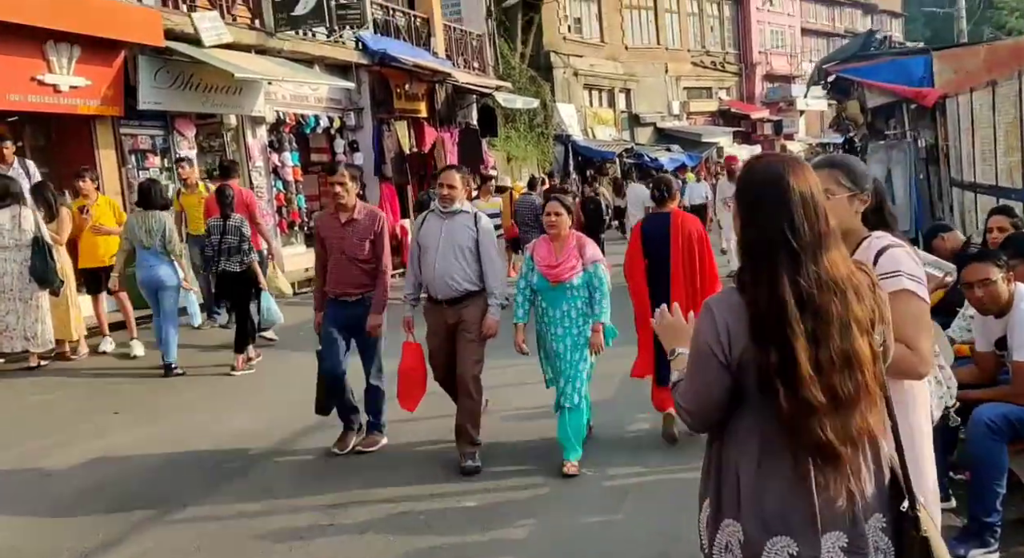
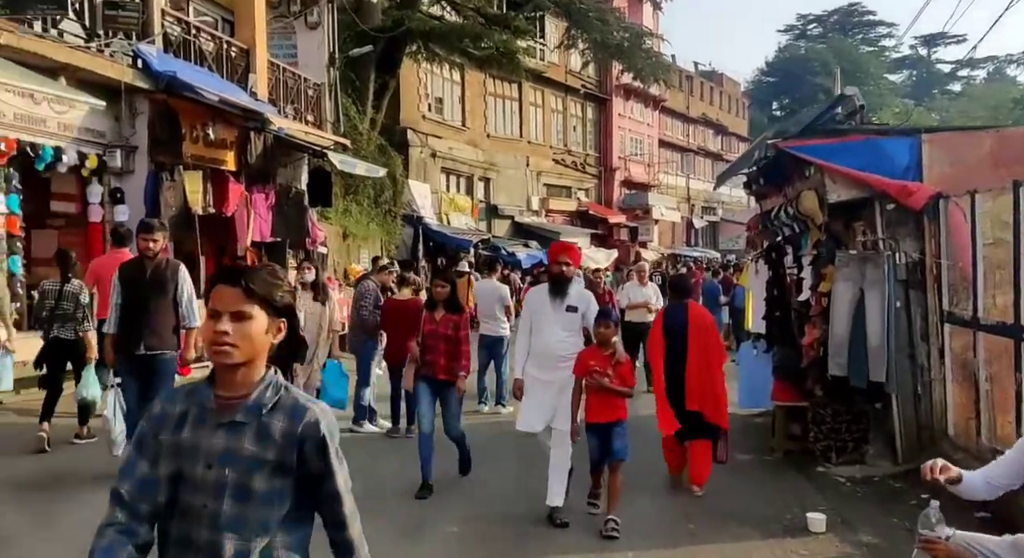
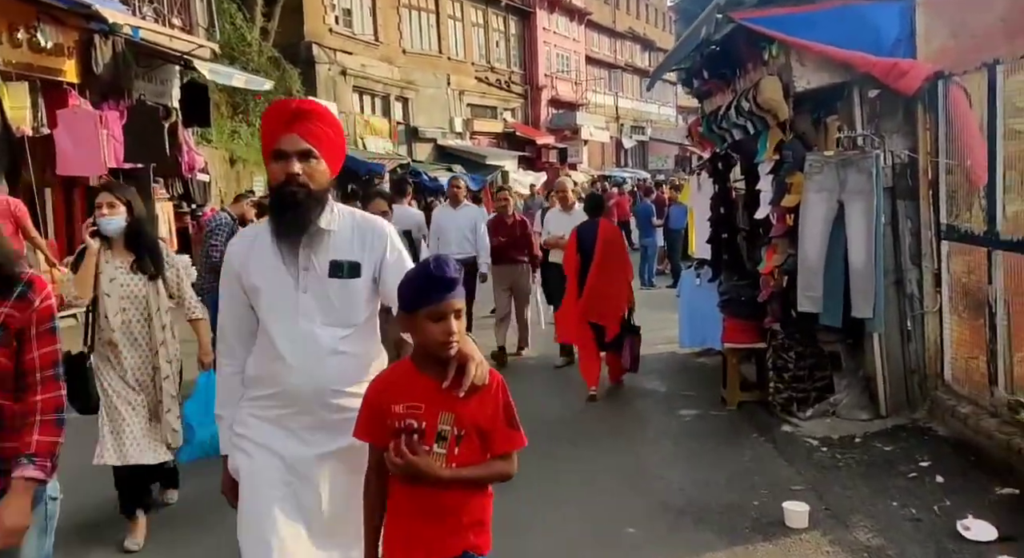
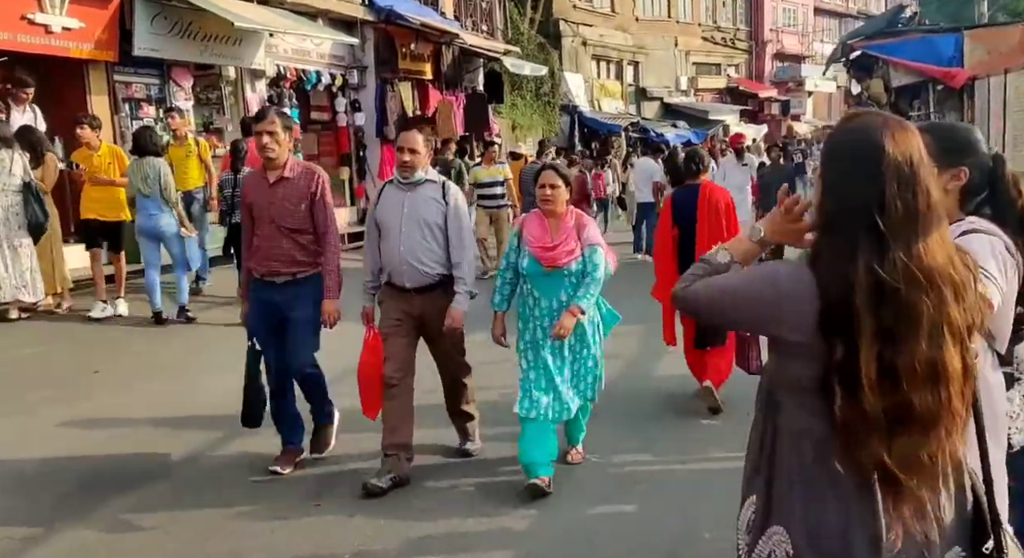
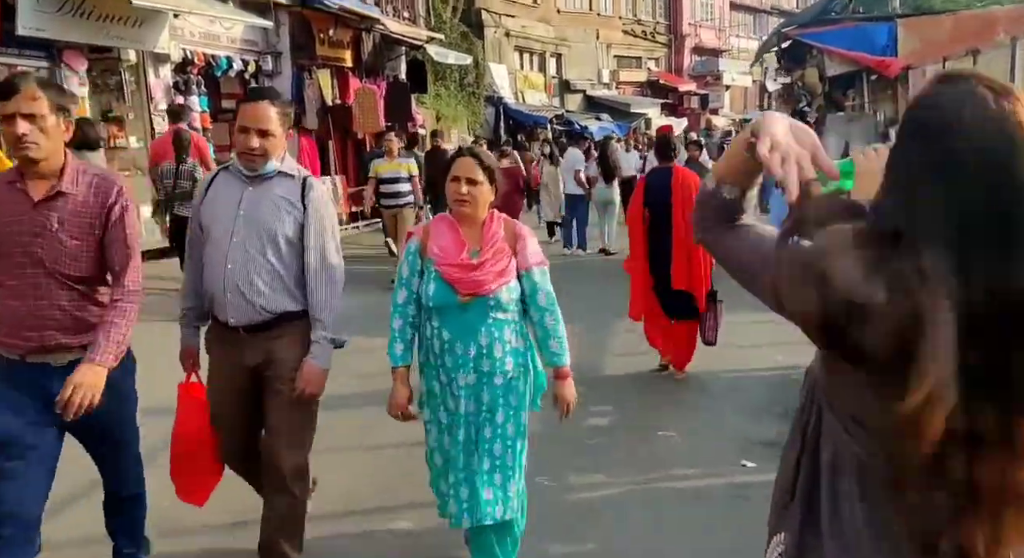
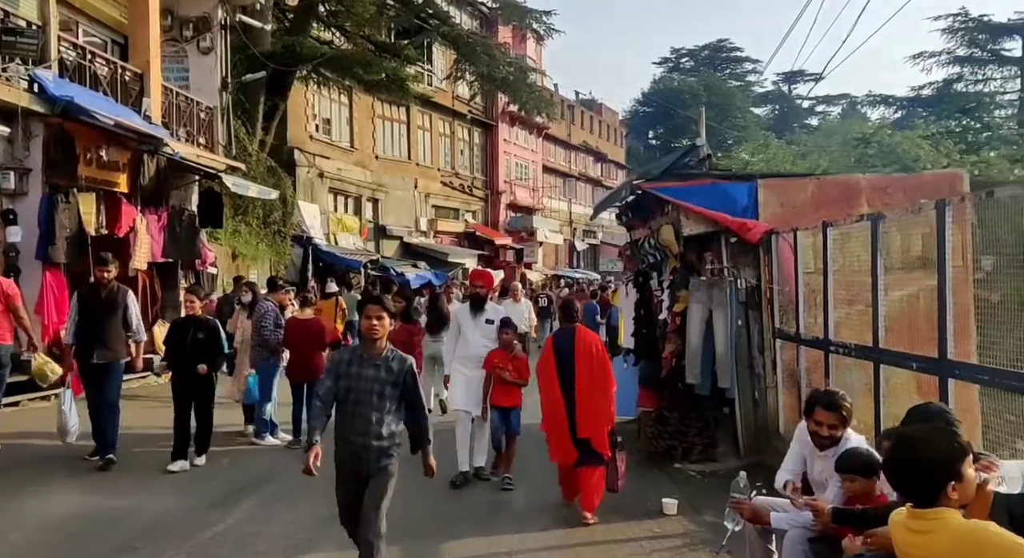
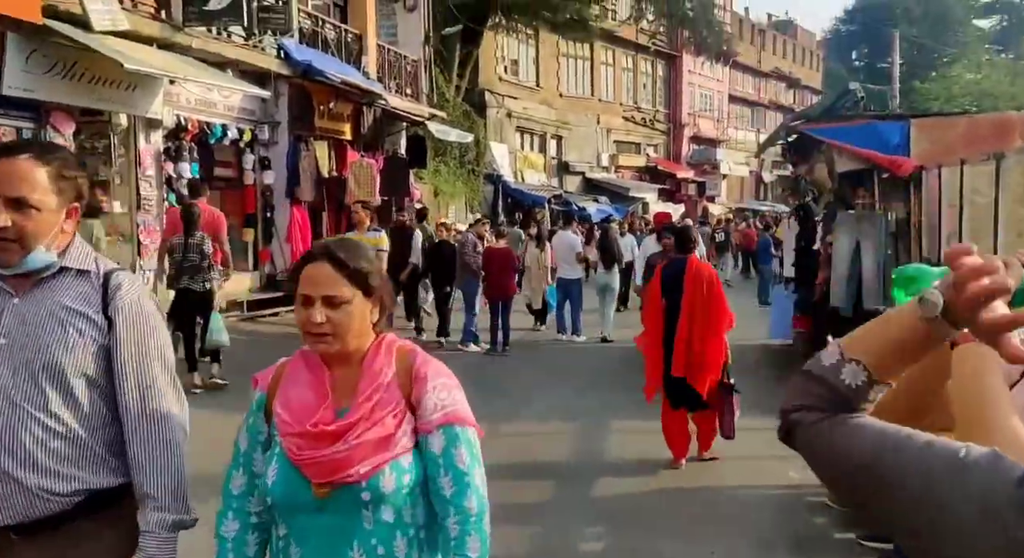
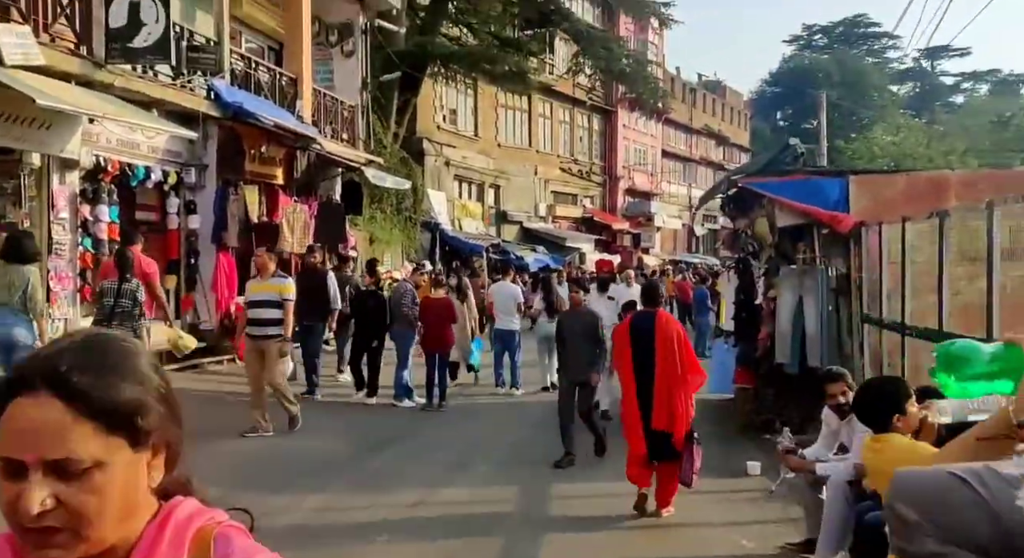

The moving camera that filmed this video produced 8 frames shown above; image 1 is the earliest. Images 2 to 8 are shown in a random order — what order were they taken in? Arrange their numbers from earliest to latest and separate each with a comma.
4, 5, 7, 8, 6, 2, 3
